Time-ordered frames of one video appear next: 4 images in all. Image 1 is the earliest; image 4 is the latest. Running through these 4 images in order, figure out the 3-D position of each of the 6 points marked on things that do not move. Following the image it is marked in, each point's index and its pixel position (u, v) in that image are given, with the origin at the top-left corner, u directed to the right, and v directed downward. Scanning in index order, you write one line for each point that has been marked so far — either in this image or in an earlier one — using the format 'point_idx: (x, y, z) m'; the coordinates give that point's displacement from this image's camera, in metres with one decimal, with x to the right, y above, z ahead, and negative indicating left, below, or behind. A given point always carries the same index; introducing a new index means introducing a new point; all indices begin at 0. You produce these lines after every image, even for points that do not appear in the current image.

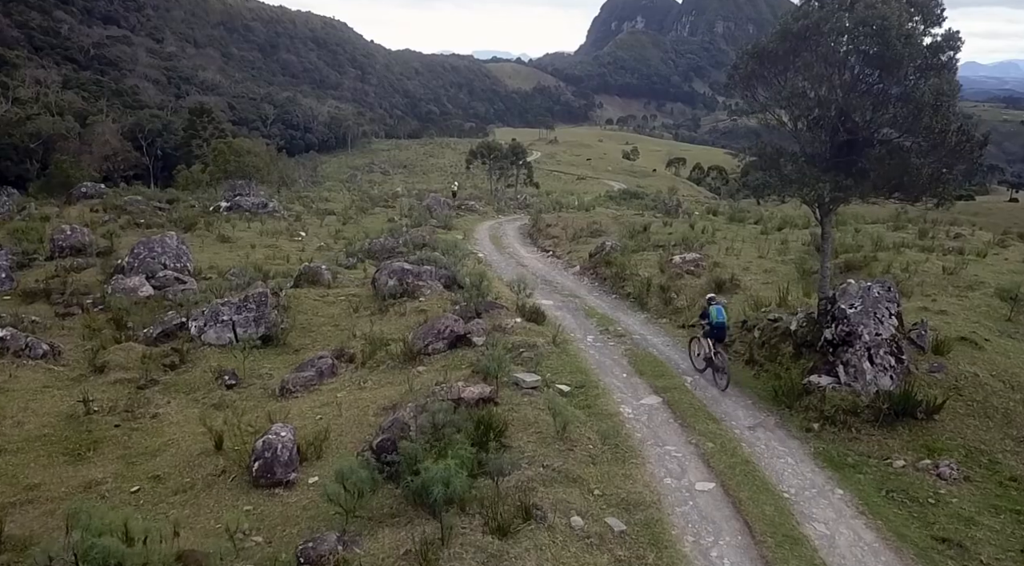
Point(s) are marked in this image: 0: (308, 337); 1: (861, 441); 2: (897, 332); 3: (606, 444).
0: (-5.2, -1.4, +19.3) m
1: (+5.1, -2.4, +11.1) m
2: (+6.3, -0.8, +12.3) m
3: (+1.4, -2.4, +11.0) m
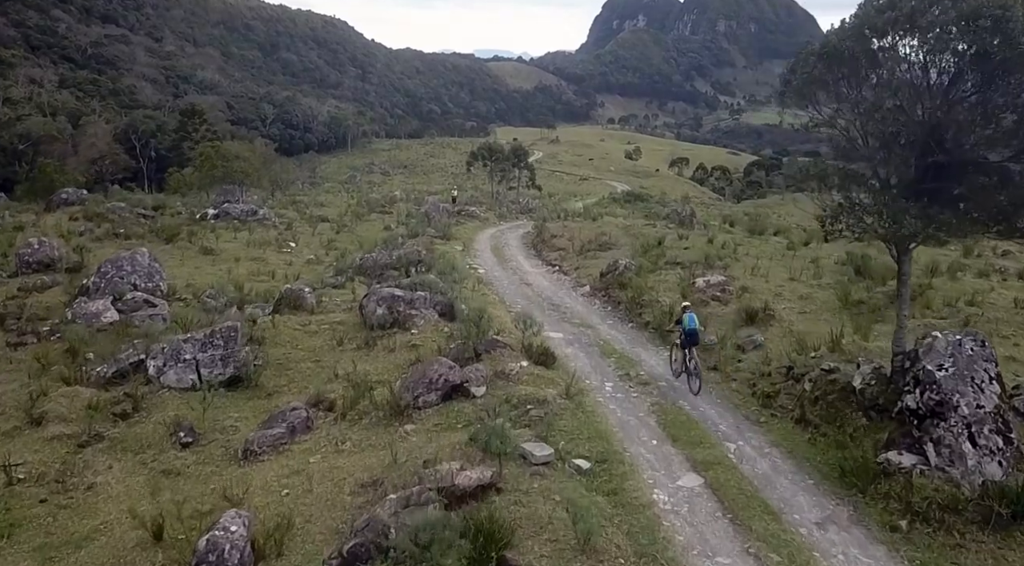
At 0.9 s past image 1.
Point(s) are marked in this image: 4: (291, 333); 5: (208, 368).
0: (-5.1, -2.1, +16.9) m
1: (+5.2, -3.1, +8.7) m
2: (+6.4, -1.6, +9.9) m
3: (+1.5, -3.1, +8.6) m
4: (-5.7, -1.3, +19.5) m
5: (-6.5, -1.8, +16.1) m
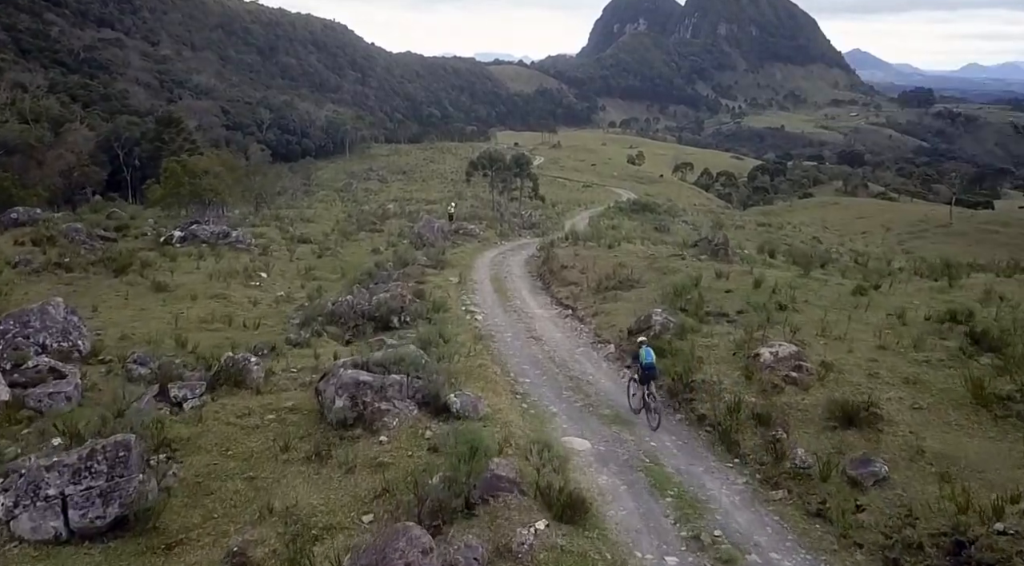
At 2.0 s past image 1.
0: (-5.0, -3.6, +11.9) m
1: (+5.4, -4.5, +3.7) m
2: (+6.5, -3.0, +4.9) m
3: (+1.6, -4.6, +3.6) m
4: (-5.6, -2.8, +14.5) m
5: (-6.4, -3.3, +11.1) m
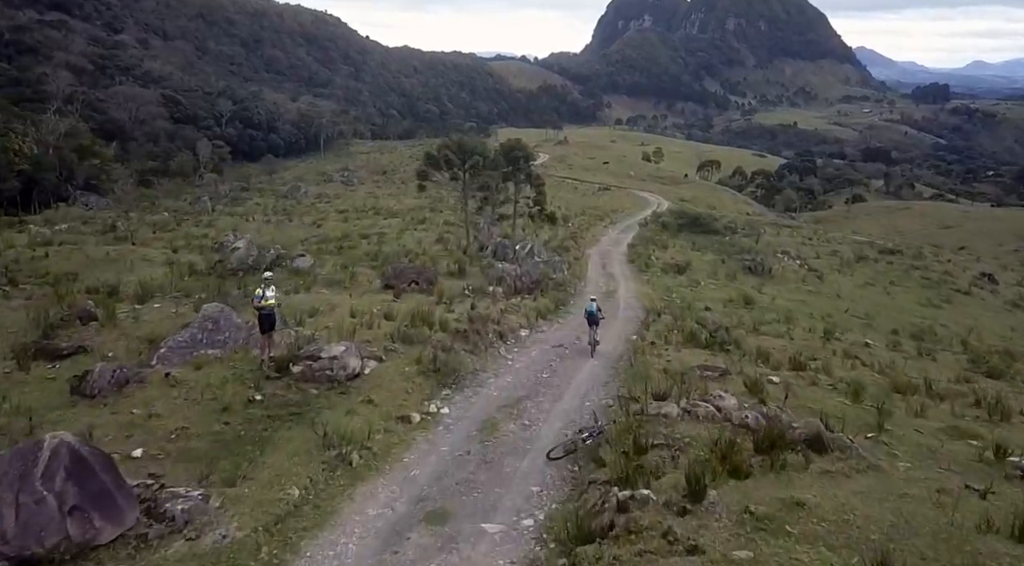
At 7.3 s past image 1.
0: (-6.1, -8.8, -22.8) m
1: (+4.2, -9.7, -31.1) m
2: (+5.4, -8.2, -29.9) m
3: (+0.5, -9.7, -31.2) m
4: (-6.7, -8.0, -20.2) m
5: (-7.5, -8.5, -23.6) m
